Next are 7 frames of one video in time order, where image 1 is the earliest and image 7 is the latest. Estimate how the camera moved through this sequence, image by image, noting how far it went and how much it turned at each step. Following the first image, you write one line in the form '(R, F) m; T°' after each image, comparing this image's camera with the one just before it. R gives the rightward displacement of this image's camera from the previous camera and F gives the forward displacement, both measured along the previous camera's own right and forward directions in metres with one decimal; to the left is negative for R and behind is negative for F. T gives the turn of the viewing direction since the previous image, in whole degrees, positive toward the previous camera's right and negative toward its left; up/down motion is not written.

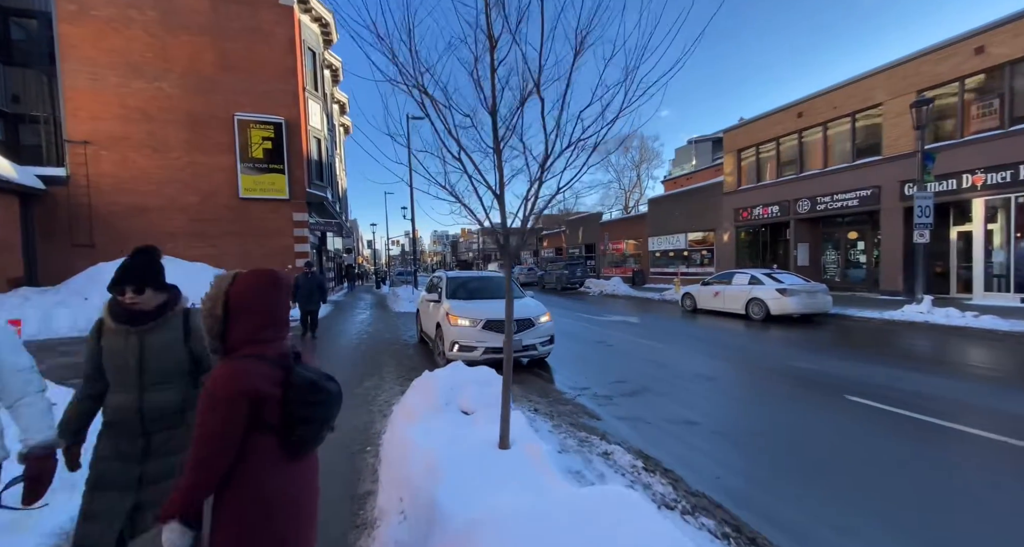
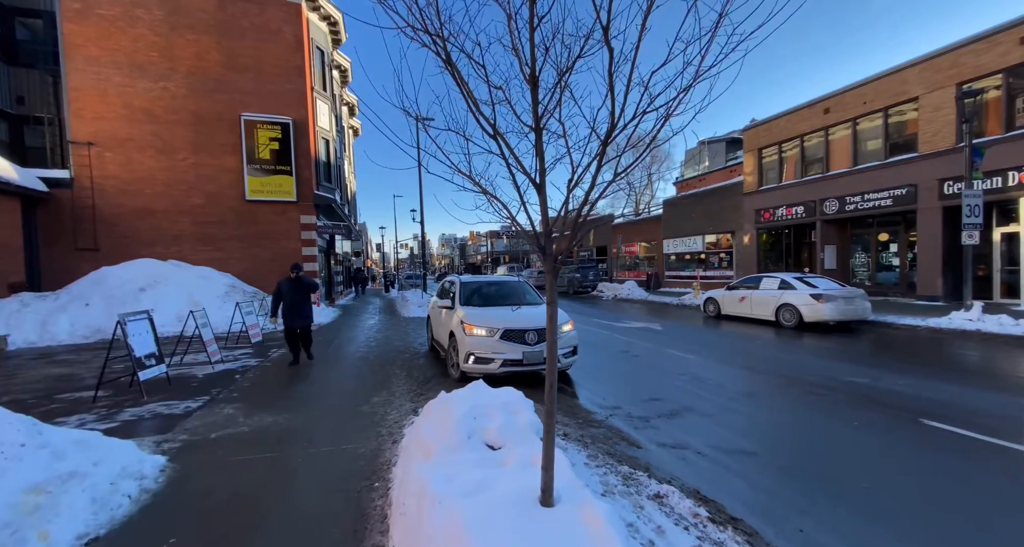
(-0.3, +0.7) m; -1°
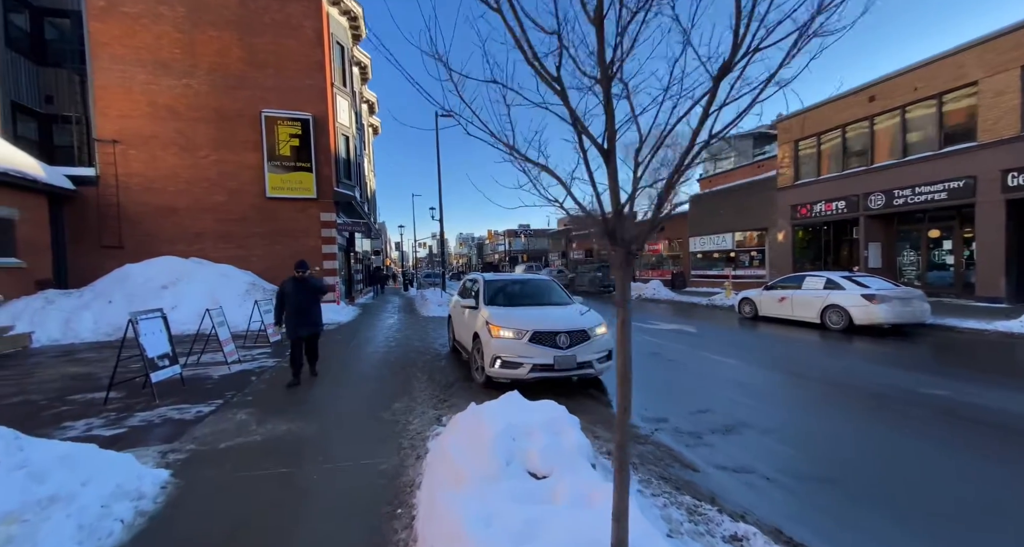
(-0.3, +0.6) m; -3°
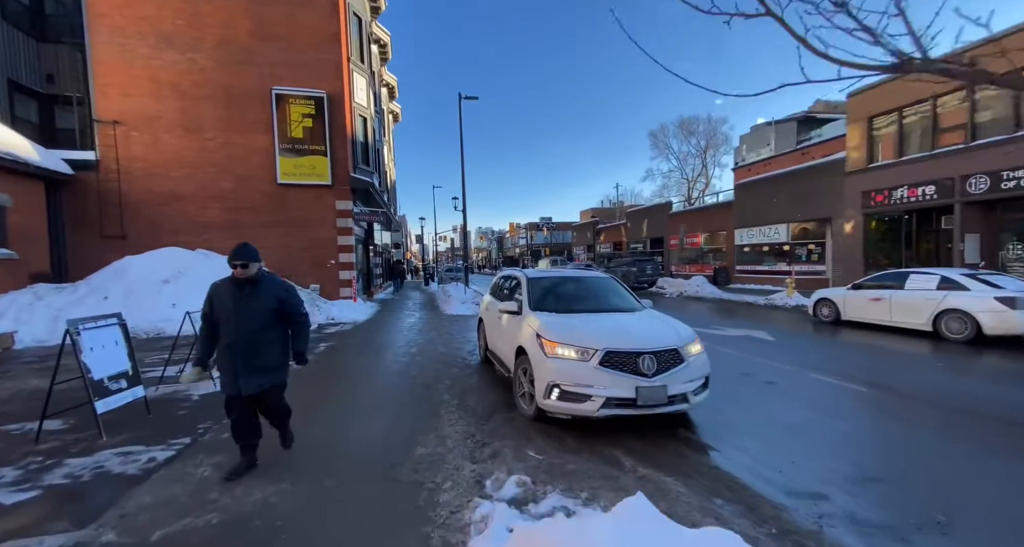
(-0.6, +1.8) m; -3°
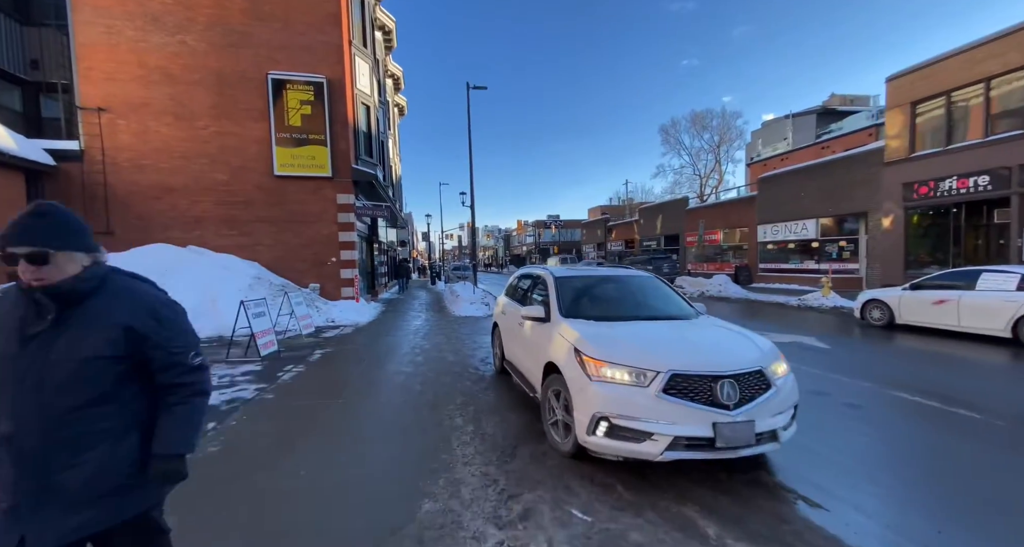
(-0.3, +1.1) m; -1°
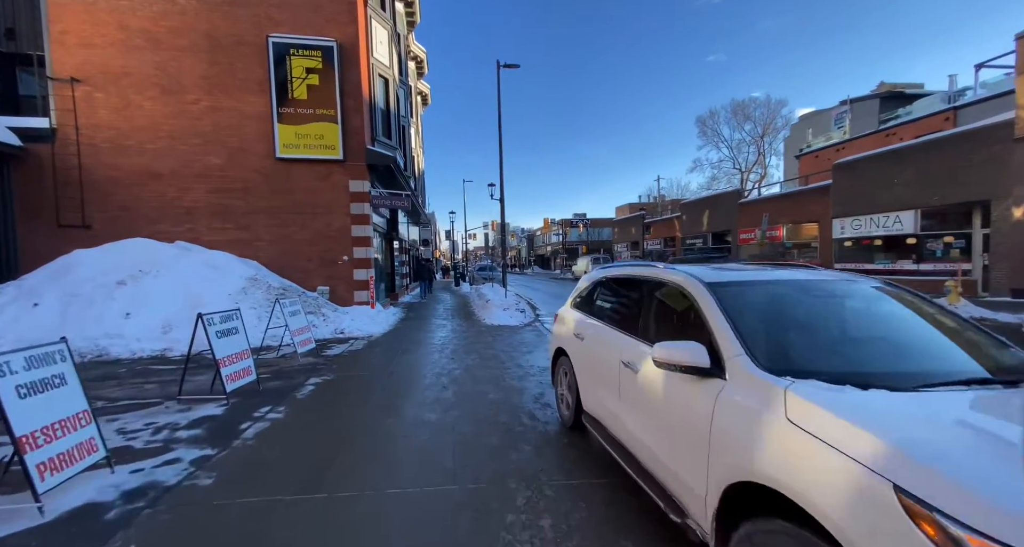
(-0.7, +2.5) m; -3°
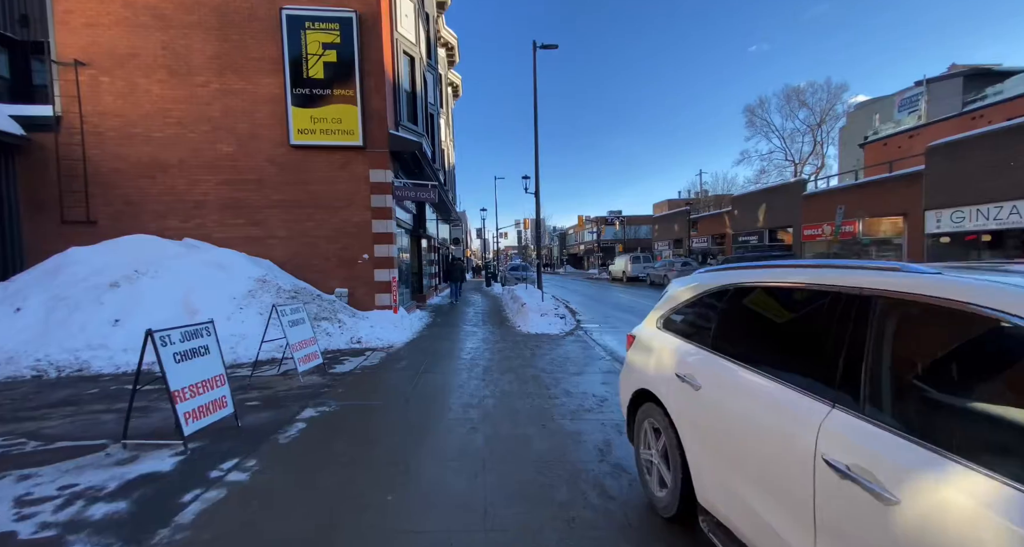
(-0.3, +1.7) m; -5°
